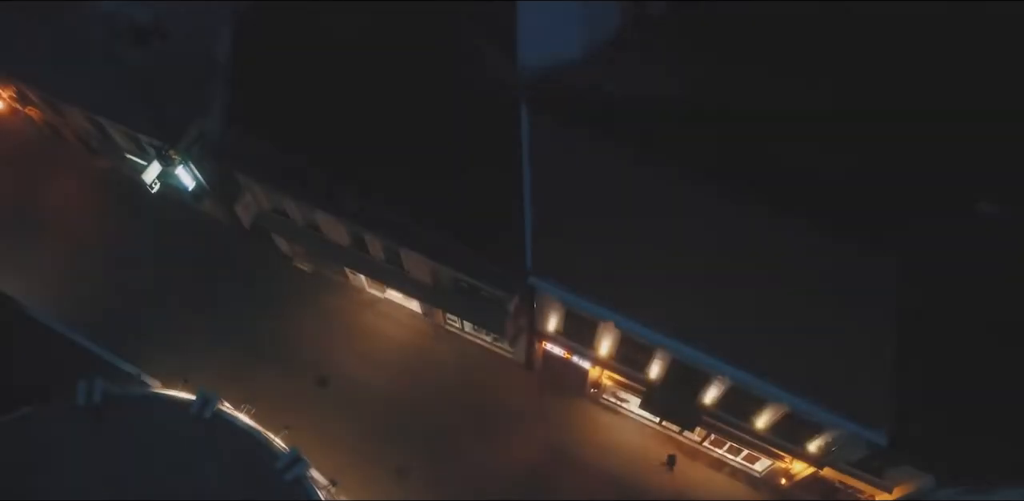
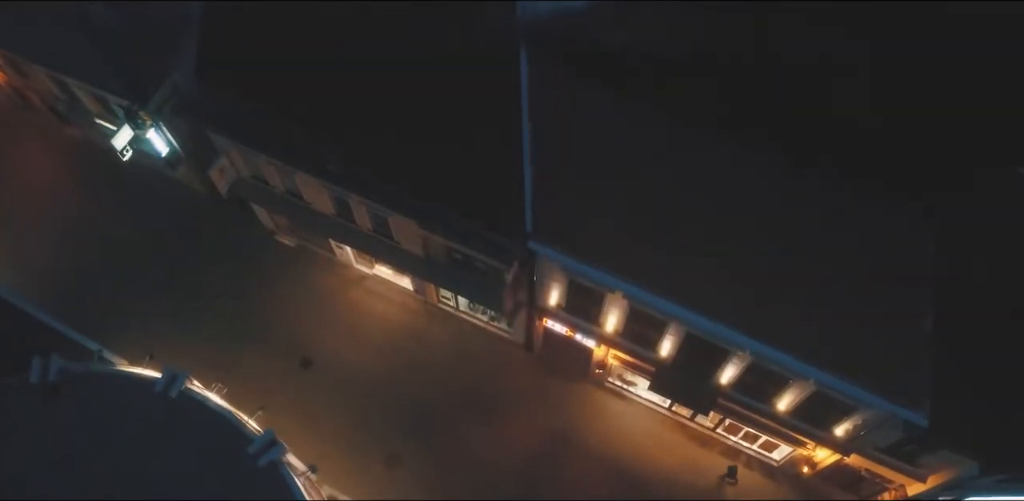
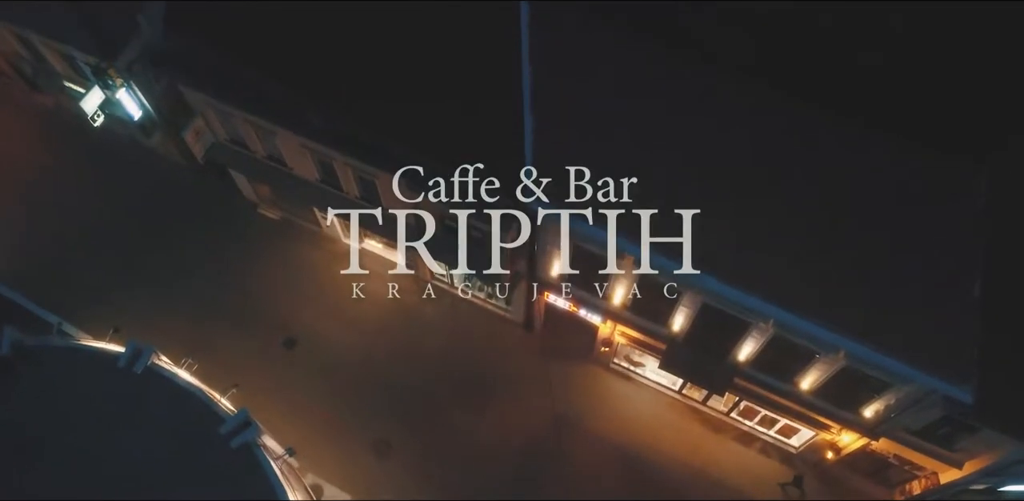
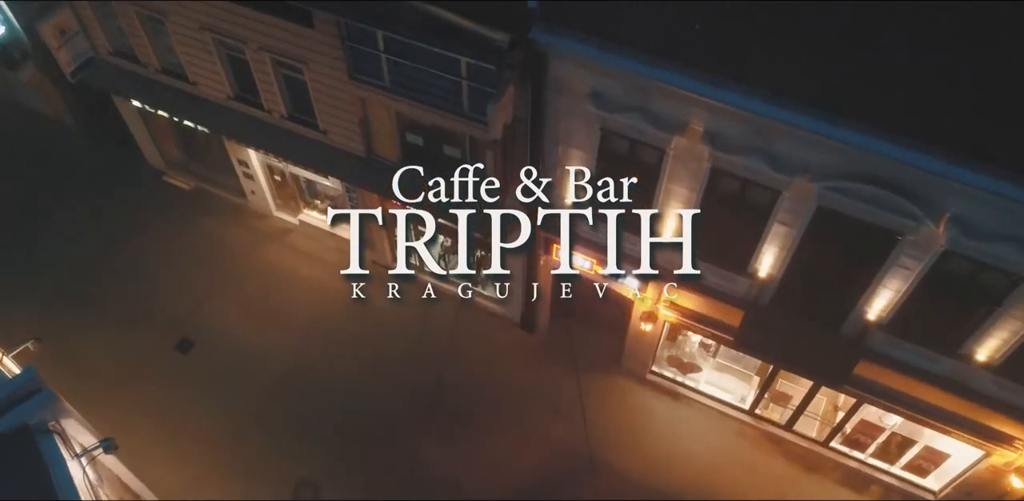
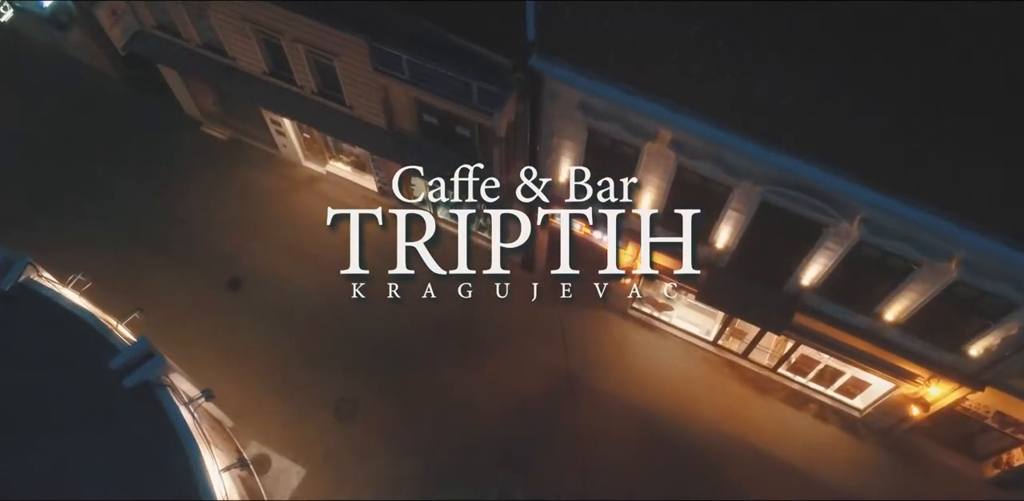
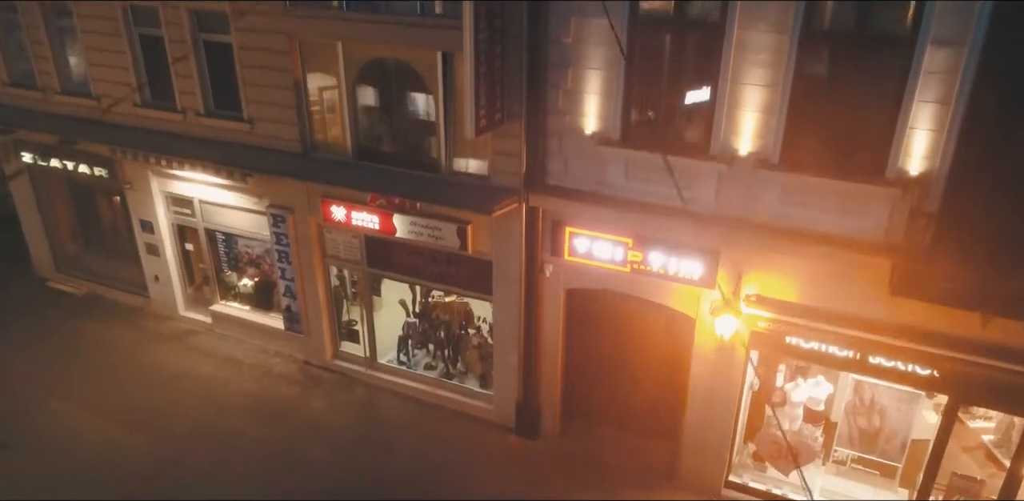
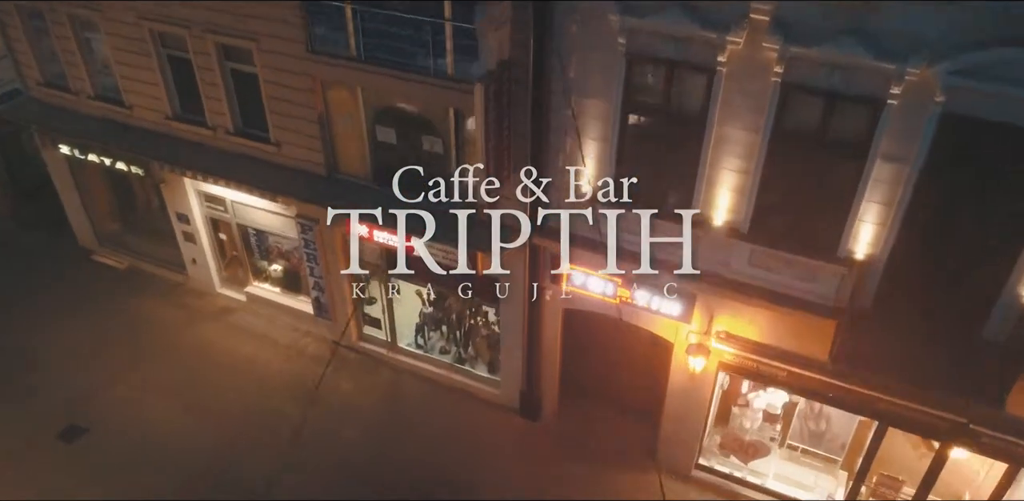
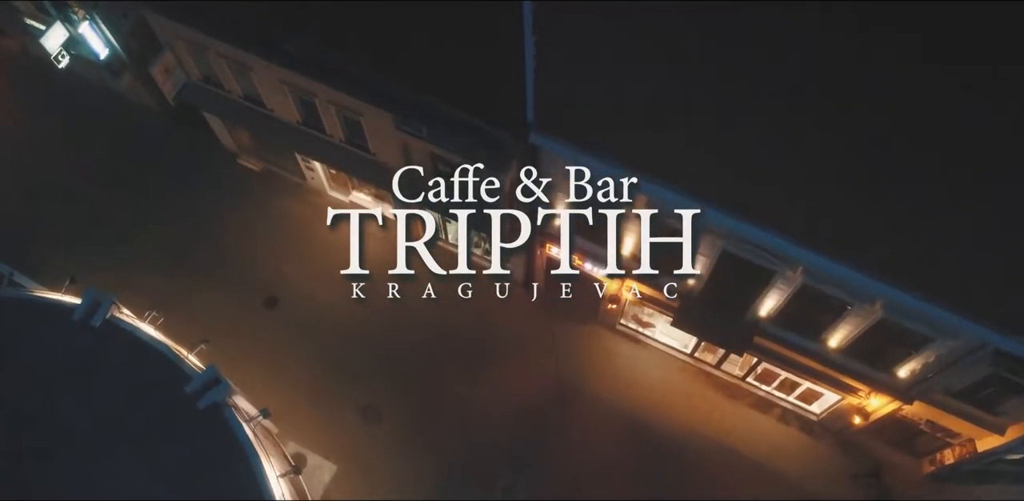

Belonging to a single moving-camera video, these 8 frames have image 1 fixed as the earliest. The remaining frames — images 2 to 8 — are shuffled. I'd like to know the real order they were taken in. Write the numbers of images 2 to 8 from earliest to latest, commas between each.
2, 3, 8, 5, 4, 7, 6
